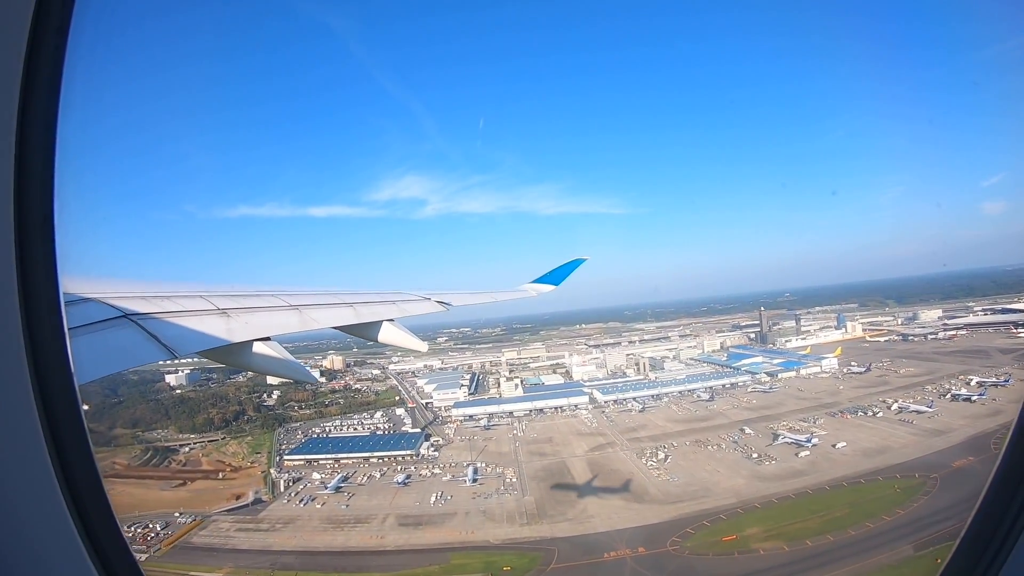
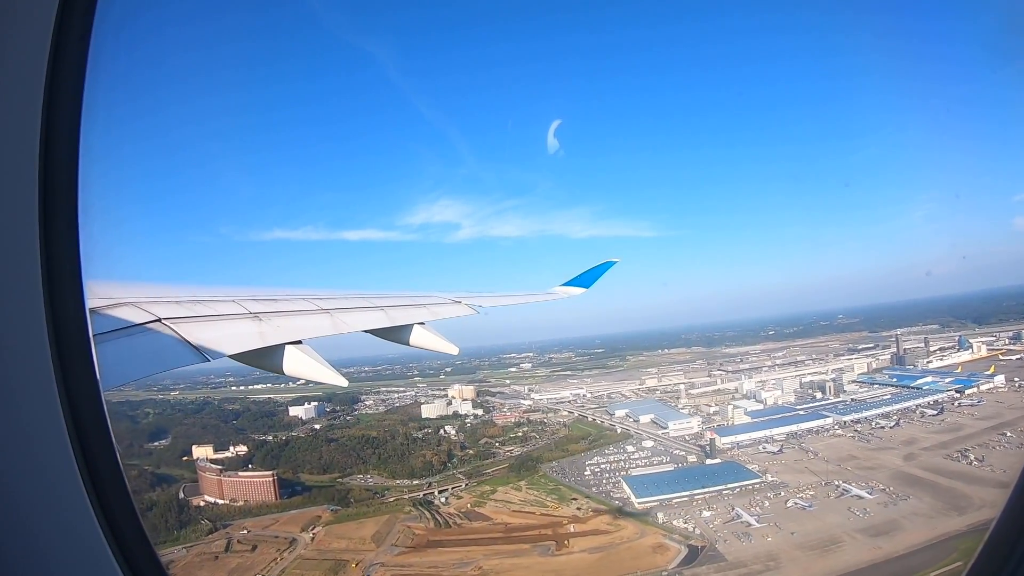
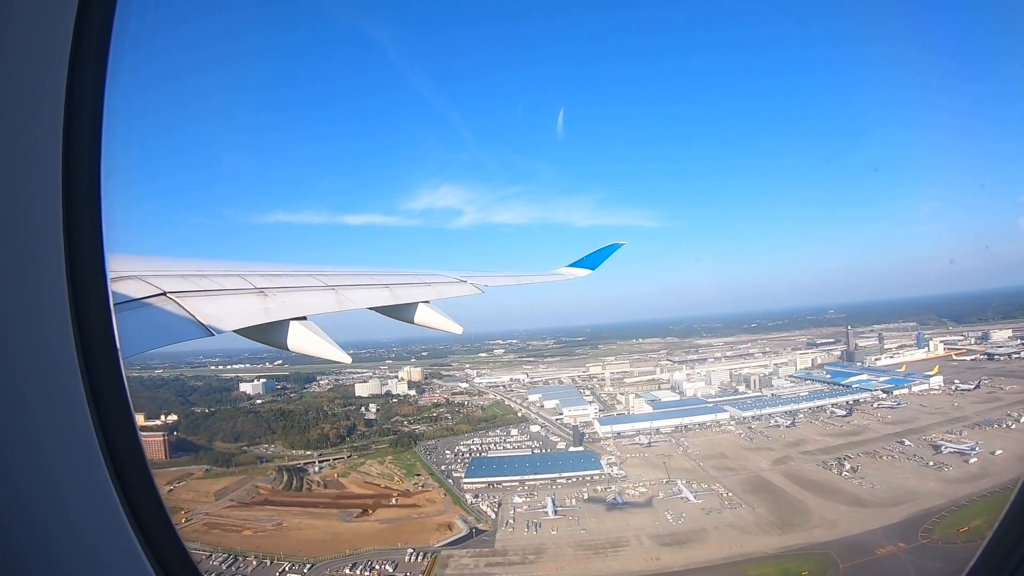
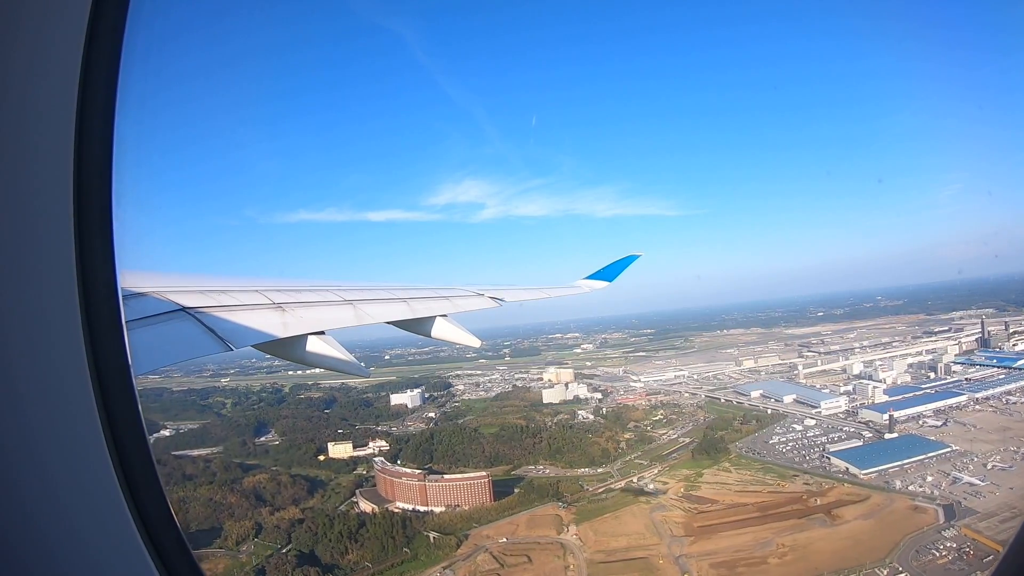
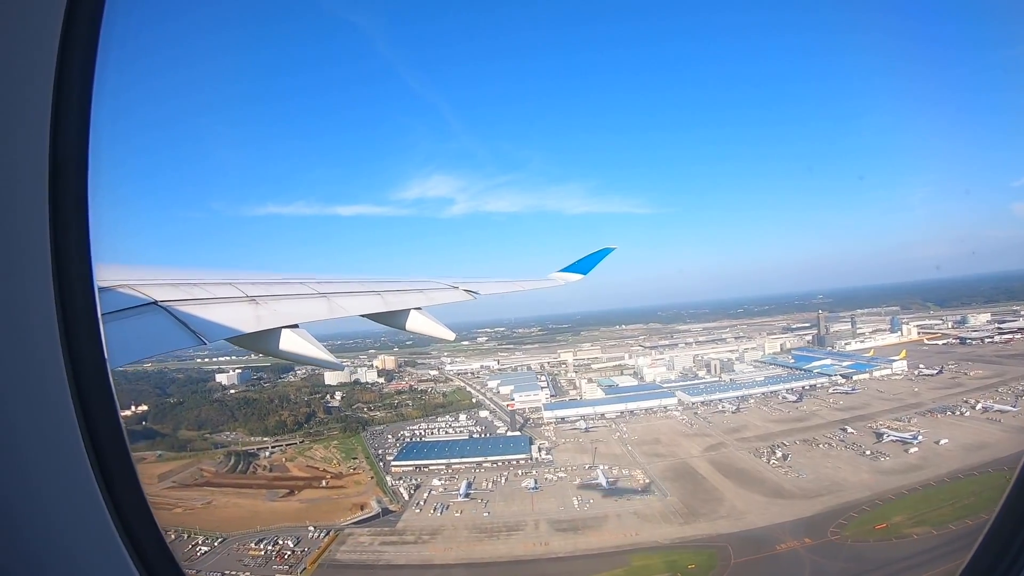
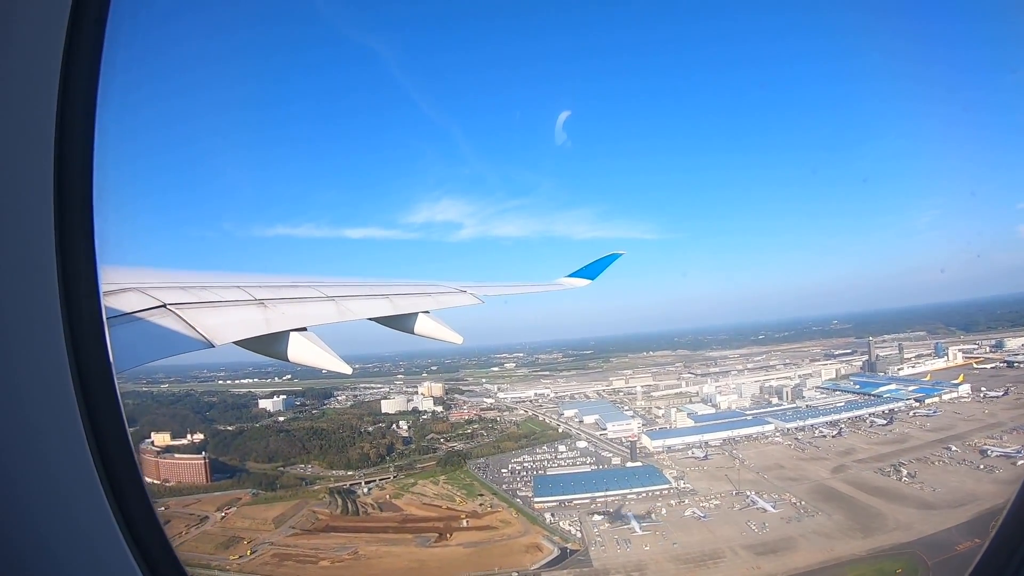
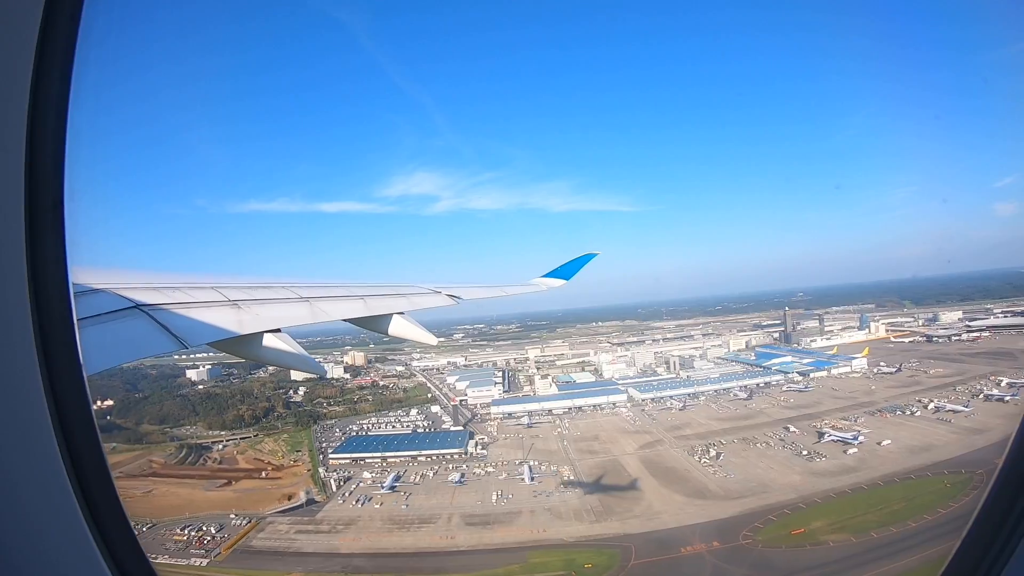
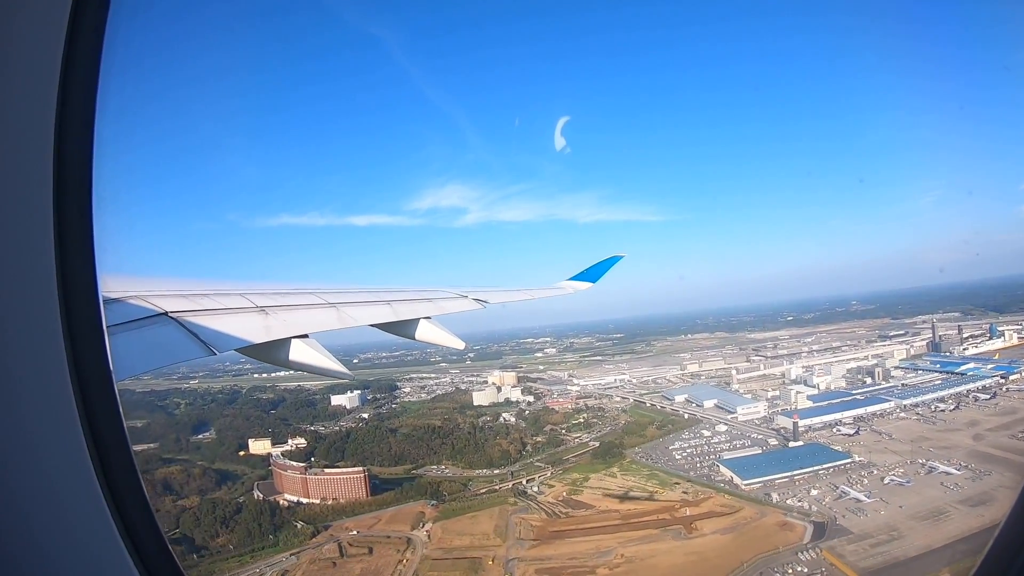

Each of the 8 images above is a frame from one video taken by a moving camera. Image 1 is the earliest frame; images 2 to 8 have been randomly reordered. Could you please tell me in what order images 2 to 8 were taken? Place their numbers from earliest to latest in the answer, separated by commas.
7, 5, 3, 6, 2, 8, 4
